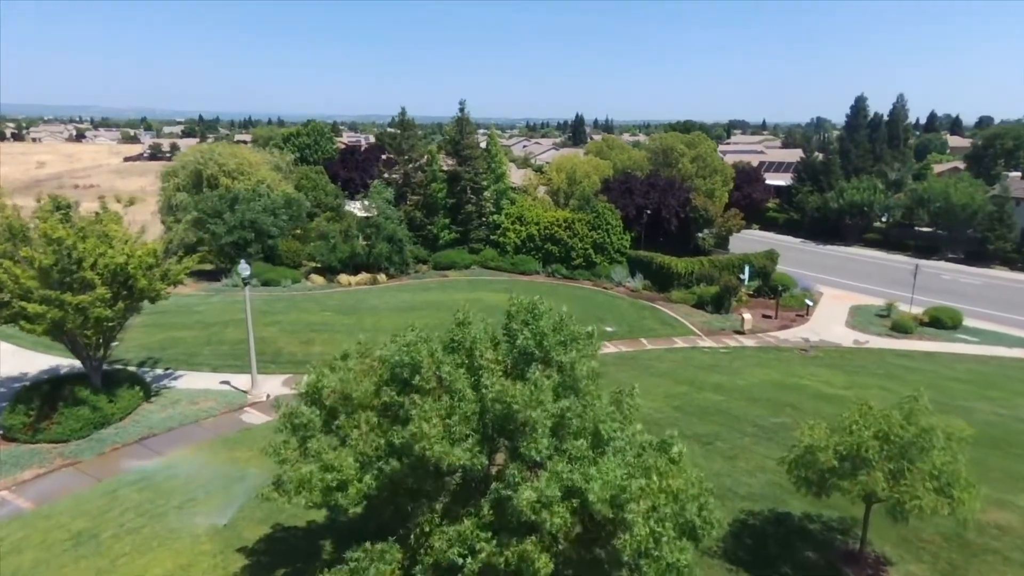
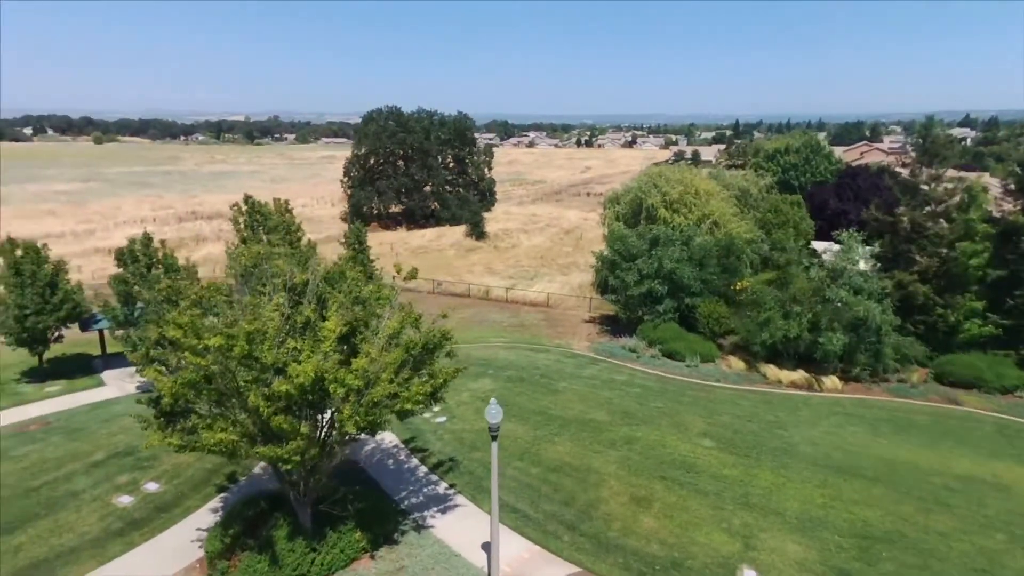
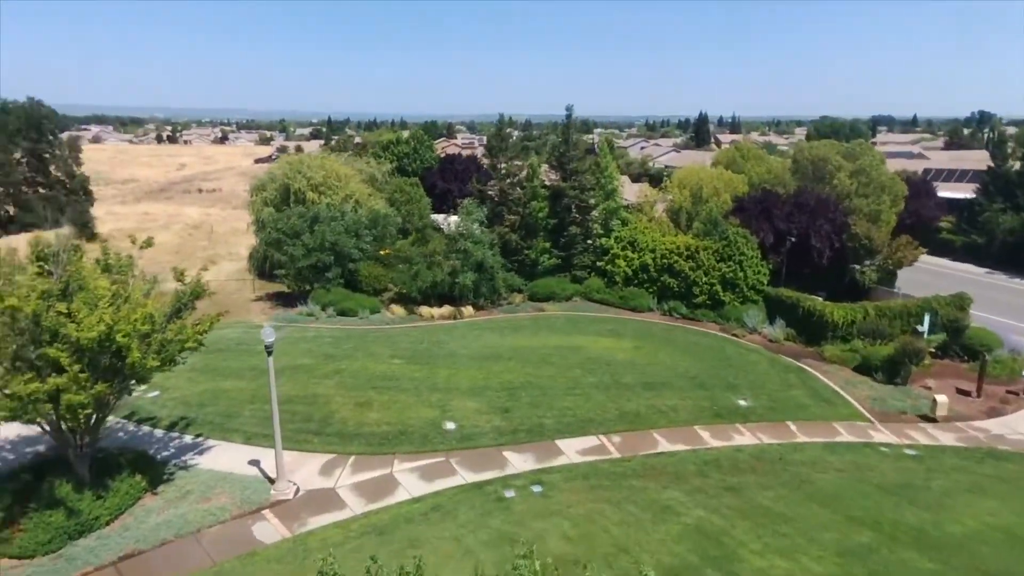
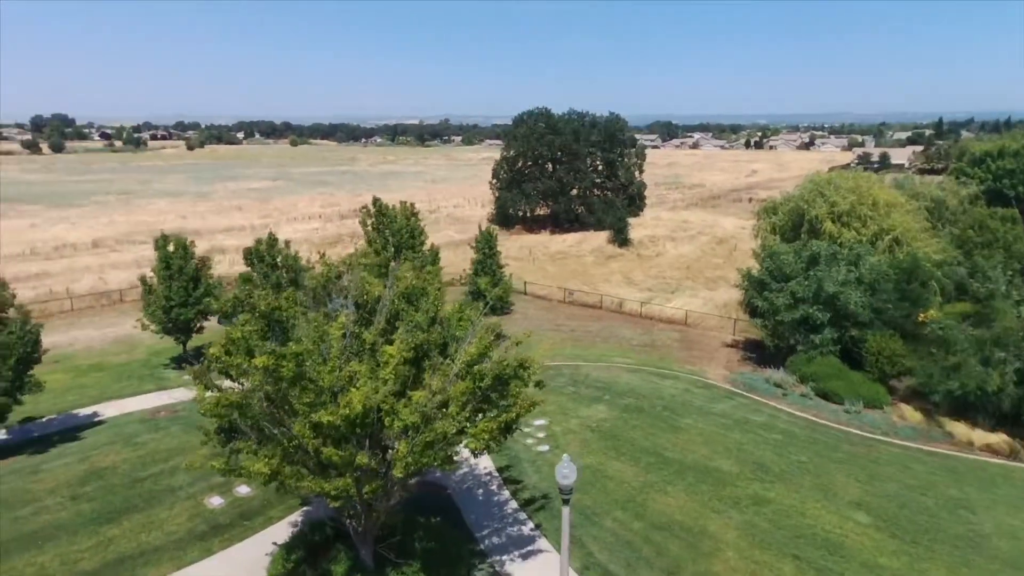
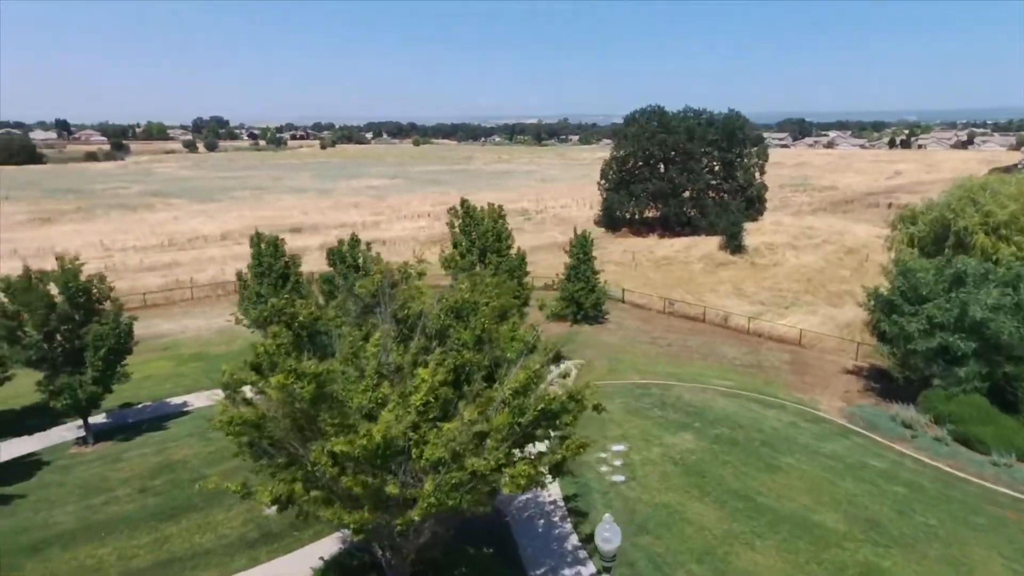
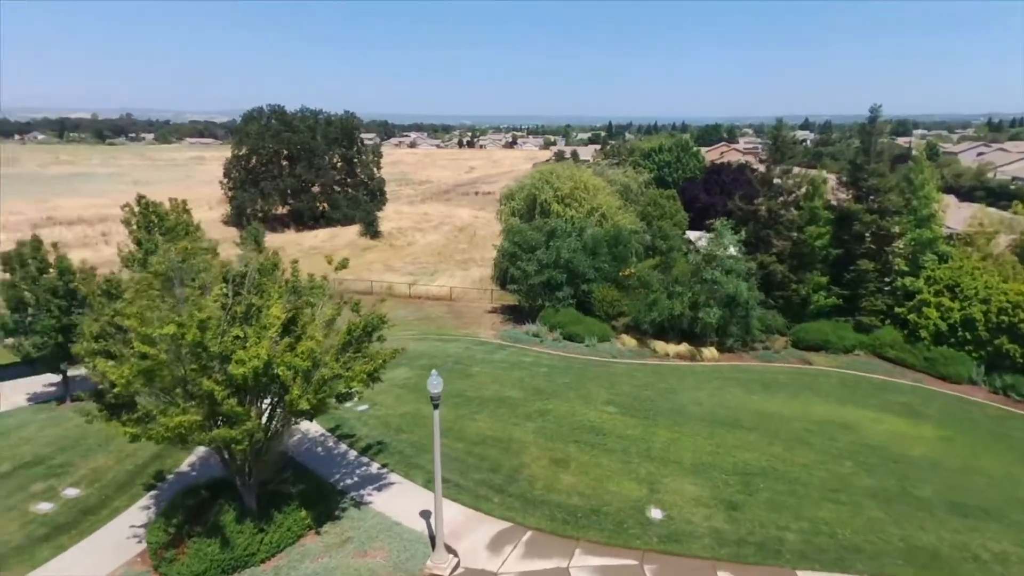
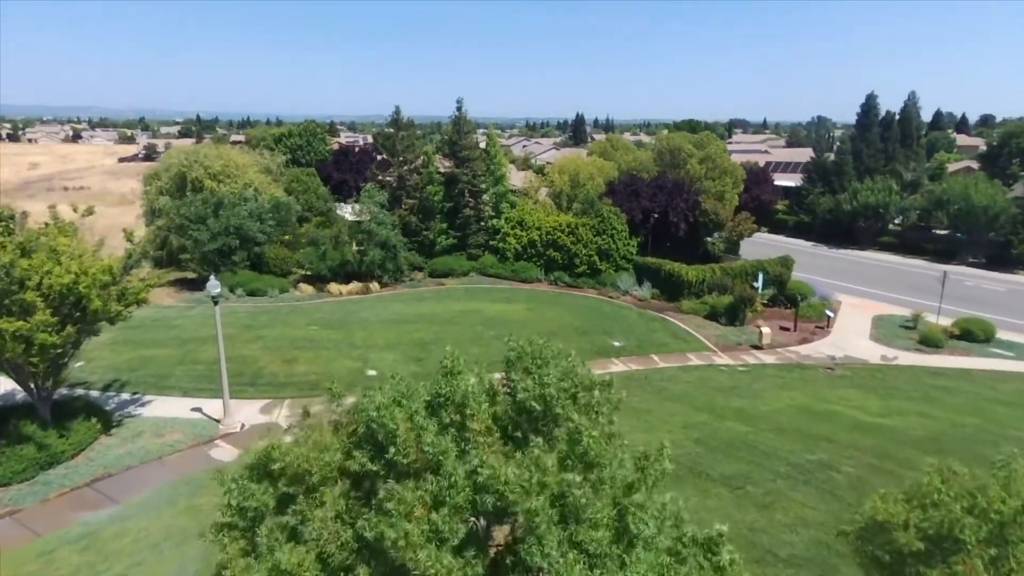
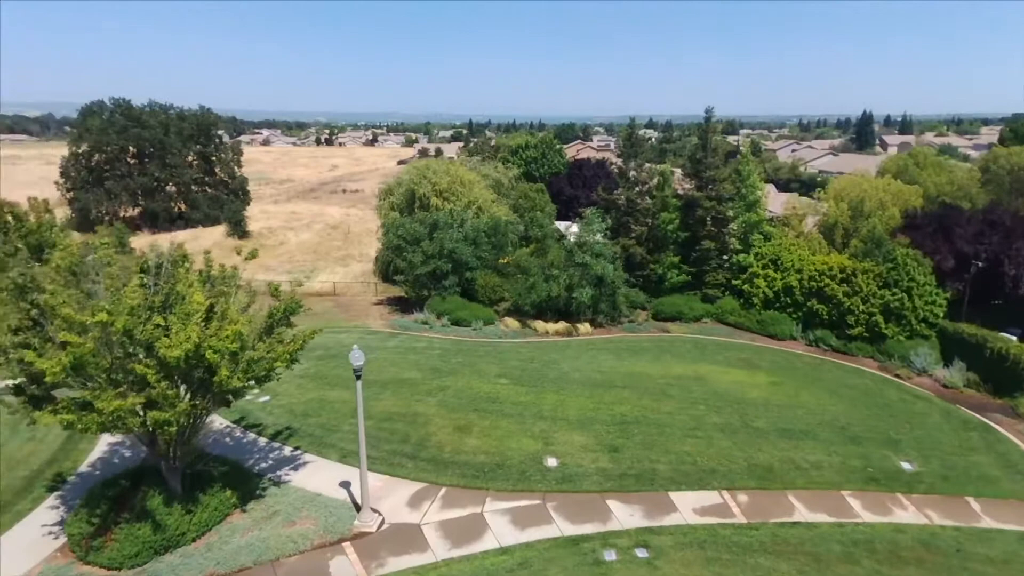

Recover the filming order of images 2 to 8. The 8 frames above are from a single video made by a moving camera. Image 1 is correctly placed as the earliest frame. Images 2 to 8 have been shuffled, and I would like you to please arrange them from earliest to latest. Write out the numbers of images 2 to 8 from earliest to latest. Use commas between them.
7, 3, 8, 6, 2, 4, 5
